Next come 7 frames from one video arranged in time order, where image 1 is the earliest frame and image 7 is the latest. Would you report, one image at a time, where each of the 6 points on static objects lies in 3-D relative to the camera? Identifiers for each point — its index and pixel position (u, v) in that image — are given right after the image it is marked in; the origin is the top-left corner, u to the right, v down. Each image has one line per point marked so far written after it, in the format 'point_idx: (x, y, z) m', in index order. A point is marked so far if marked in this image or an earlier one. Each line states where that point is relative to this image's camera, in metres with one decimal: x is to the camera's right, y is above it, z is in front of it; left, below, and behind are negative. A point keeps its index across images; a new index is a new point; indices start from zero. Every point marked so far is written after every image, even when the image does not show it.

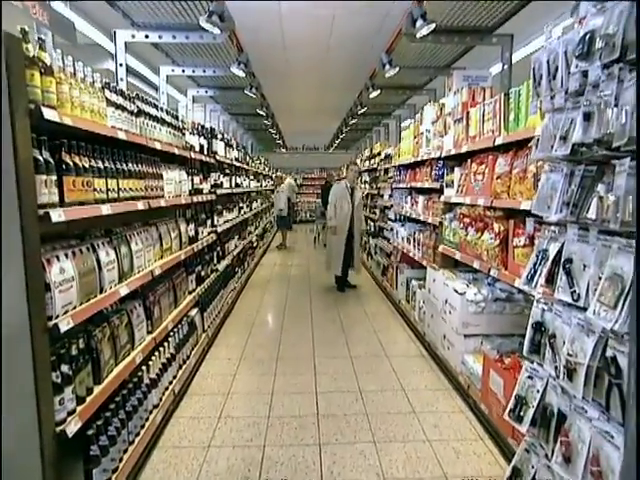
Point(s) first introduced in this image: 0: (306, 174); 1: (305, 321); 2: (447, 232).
0: (-0.7, +3.0, +19.9) m
1: (-0.2, -1.0, +5.4) m
2: (+1.2, 0.0, +4.0) m
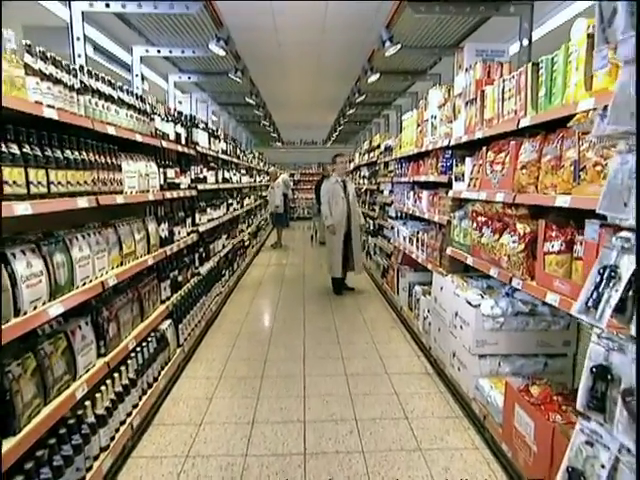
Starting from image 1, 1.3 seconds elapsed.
0: (-0.8, +3.1, +19.3) m
1: (-0.3, -1.0, +4.8) m
2: (+1.1, 0.0, +3.5) m
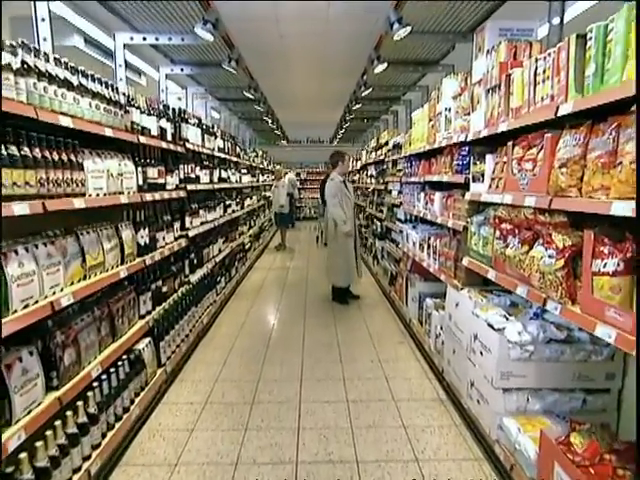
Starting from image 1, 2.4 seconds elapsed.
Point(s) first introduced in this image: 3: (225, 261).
0: (-0.5, +3.1, +18.9) m
1: (-0.3, -1.1, +4.4) m
2: (+1.1, 0.0, +3.0) m
3: (-1.4, -0.3, +6.2) m
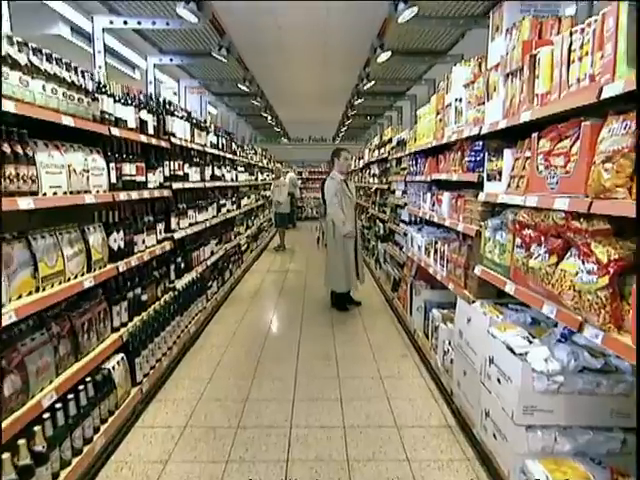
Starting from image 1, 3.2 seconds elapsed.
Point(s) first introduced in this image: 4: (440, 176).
0: (-0.4, +3.1, +18.5) m
1: (-0.3, -1.1, +4.1) m
2: (+1.0, -0.1, +2.6) m
3: (-1.4, -0.3, +5.8) m
4: (+1.0, +0.5, +3.7) m
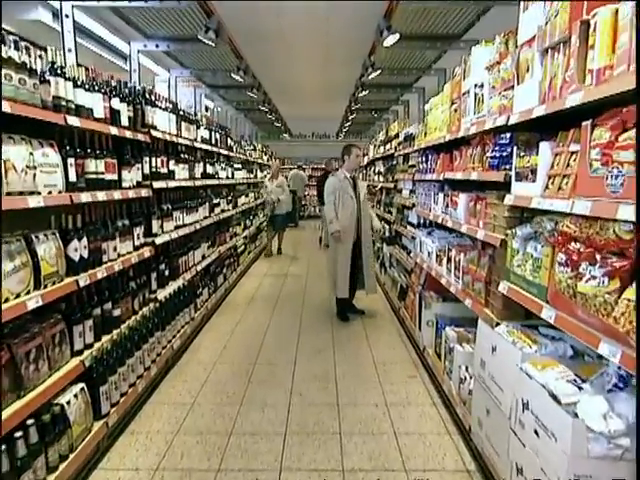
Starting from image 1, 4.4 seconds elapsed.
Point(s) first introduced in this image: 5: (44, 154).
0: (-0.3, +3.1, +18.1) m
1: (-0.3, -1.1, +3.6) m
2: (+1.0, -0.1, +2.2) m
3: (-1.4, -0.4, +5.4) m
4: (+1.0, +0.5, +3.2) m
5: (-1.4, +0.4, +2.2) m
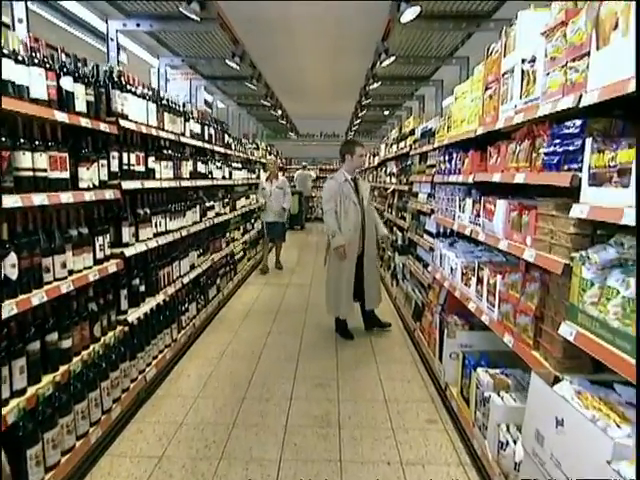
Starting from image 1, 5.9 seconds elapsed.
0: (+0.1, +3.0, +17.5) m
1: (-0.3, -1.2, +3.0) m
2: (+1.0, -0.2, +1.5) m
3: (-1.3, -0.4, +4.8) m
4: (+1.0, +0.4, +2.6) m
5: (-1.4, +0.4, +1.6) m
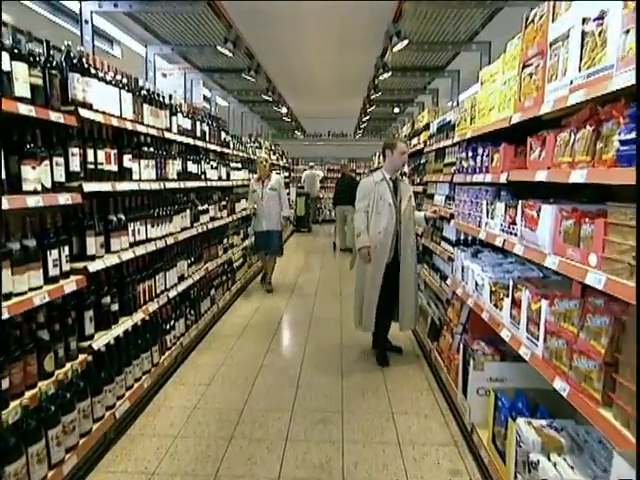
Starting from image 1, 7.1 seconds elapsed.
0: (+0.4, +2.9, +17.0) m
1: (-0.3, -1.3, +2.5) m
2: (+1.0, -0.3, +1.0) m
3: (-1.3, -0.5, +4.3) m
4: (+1.0, +0.3, +2.1) m
5: (-1.4, +0.3, +1.1) m
